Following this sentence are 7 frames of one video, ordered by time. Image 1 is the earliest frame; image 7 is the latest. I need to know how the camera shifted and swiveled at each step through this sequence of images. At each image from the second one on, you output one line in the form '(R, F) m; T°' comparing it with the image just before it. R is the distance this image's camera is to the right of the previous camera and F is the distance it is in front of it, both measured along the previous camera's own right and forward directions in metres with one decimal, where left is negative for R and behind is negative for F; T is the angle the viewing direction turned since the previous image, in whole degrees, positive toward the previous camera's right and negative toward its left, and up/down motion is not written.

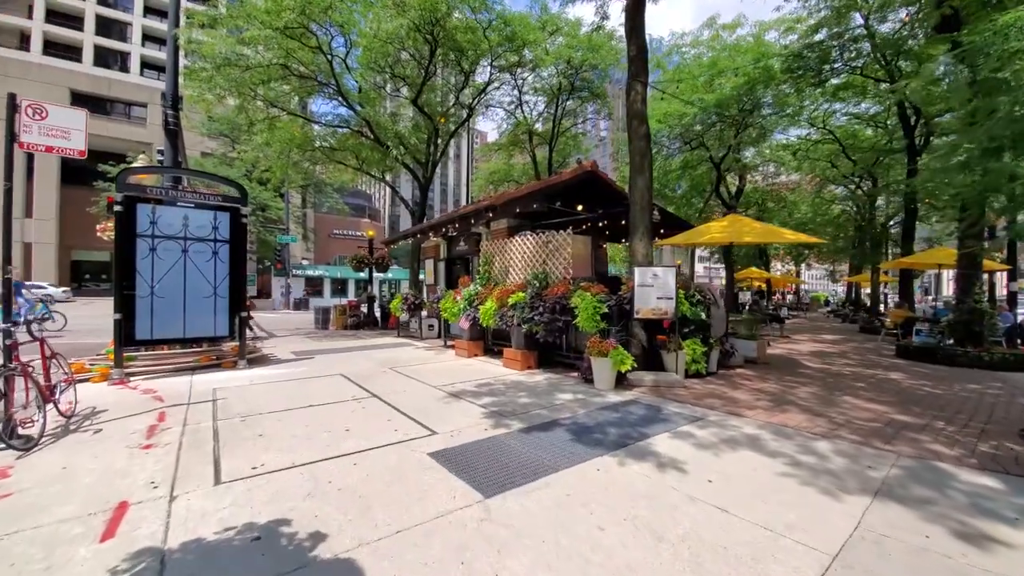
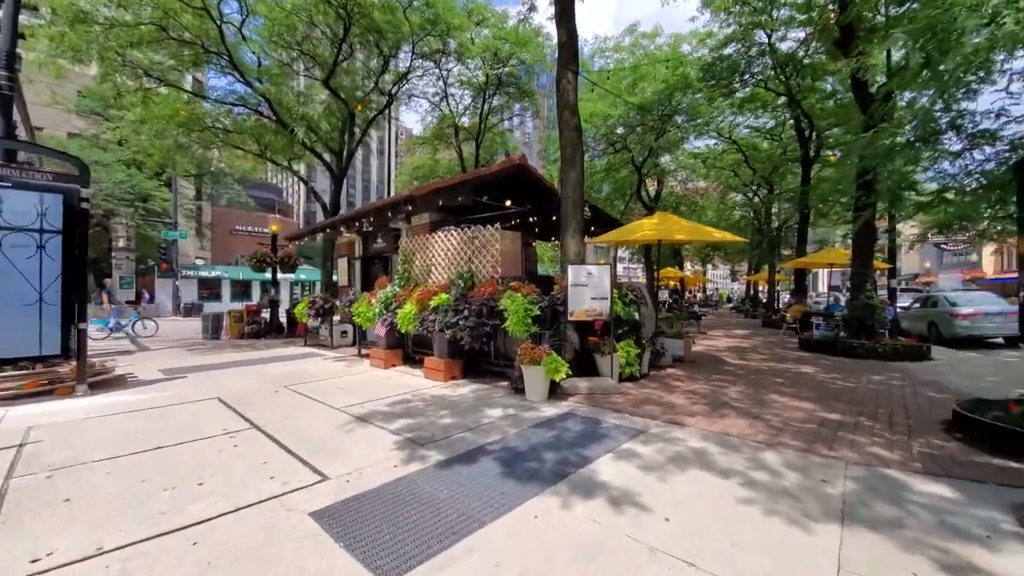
(+0.1, +0.9) m; +10°
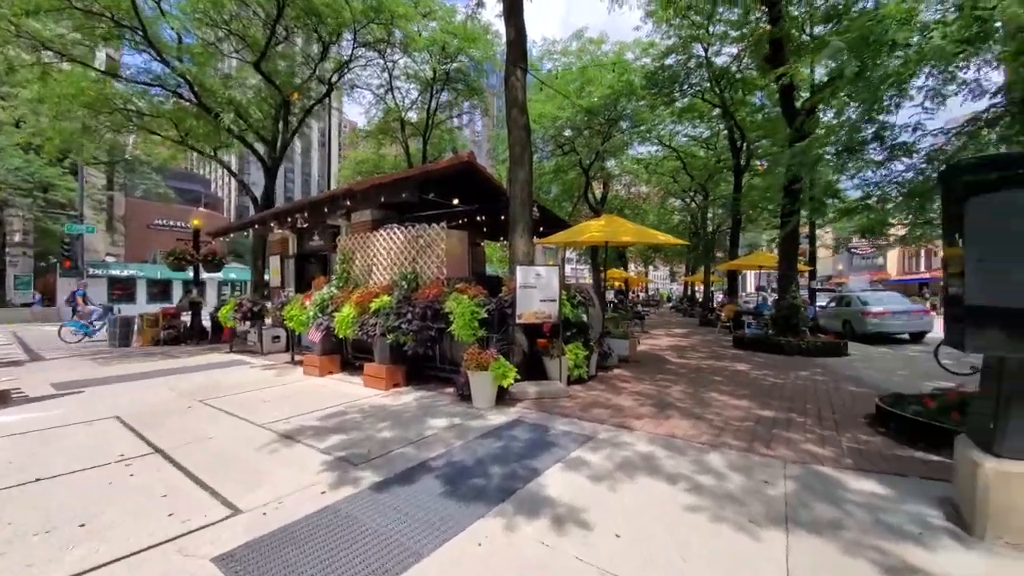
(+0.1, +0.3) m; +7°
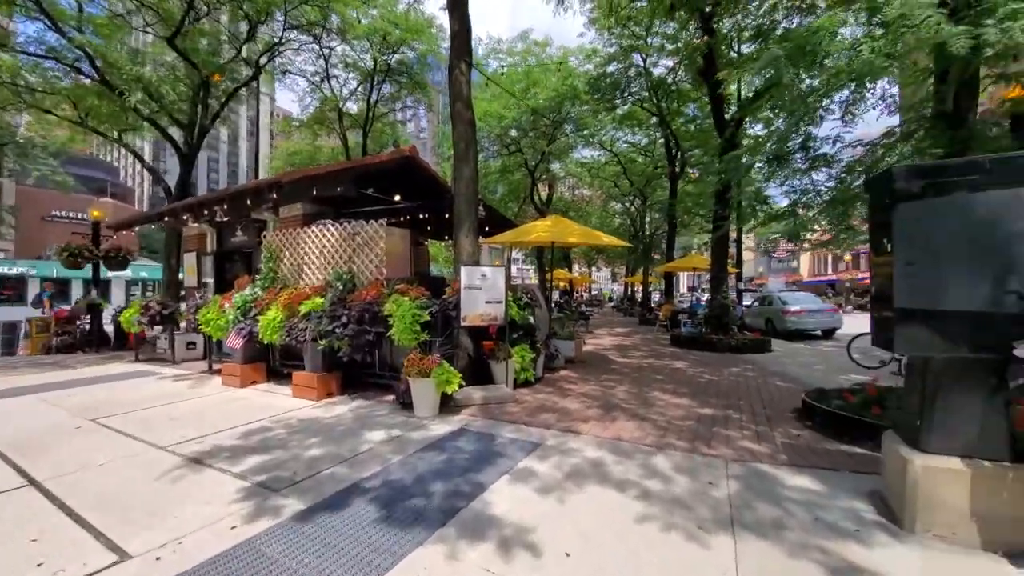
(0.0, +0.3) m; +8°
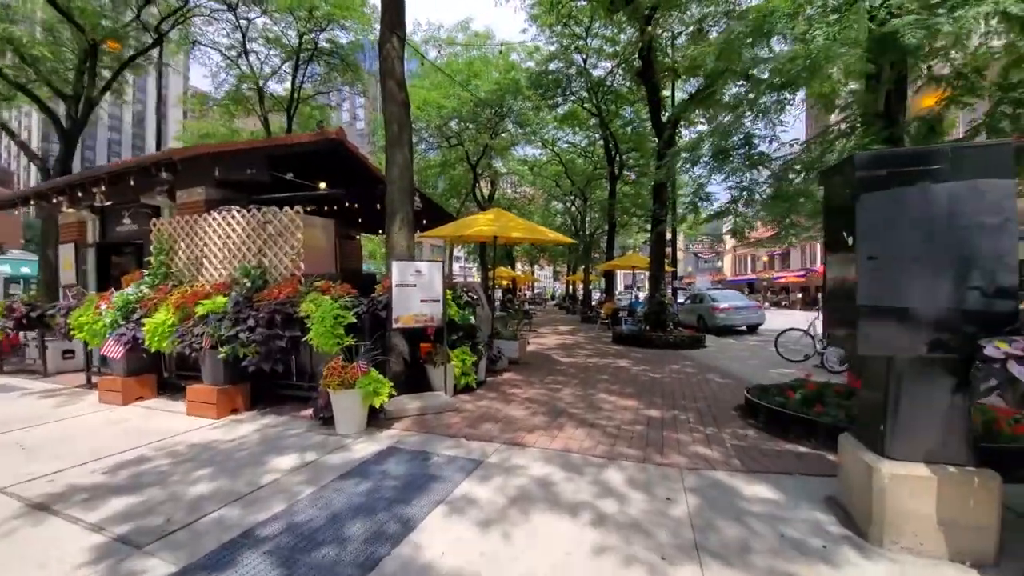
(0.0, +0.5) m; +8°
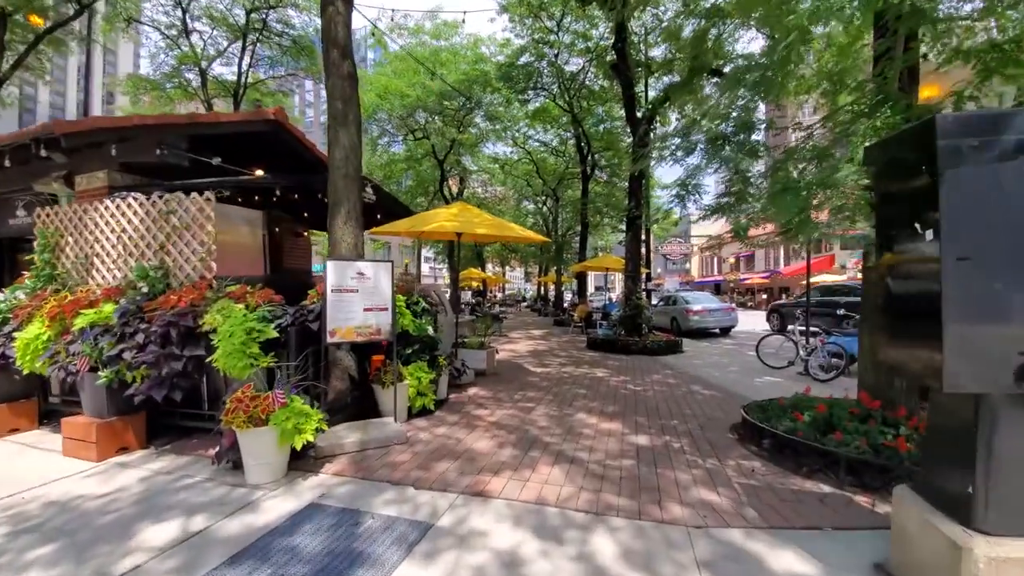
(+0.1, +0.9) m; +4°
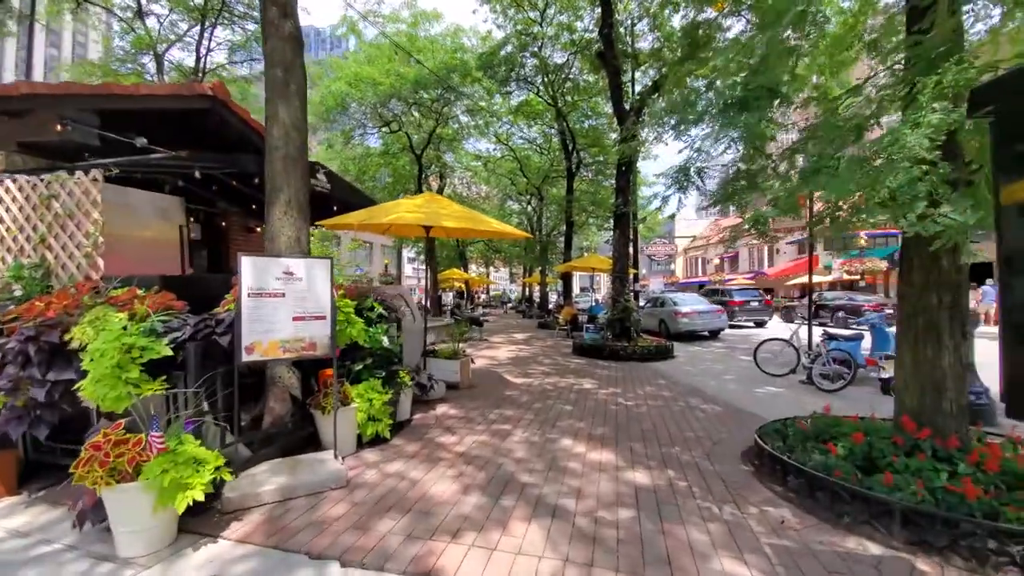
(+0.2, +0.9) m; +2°
